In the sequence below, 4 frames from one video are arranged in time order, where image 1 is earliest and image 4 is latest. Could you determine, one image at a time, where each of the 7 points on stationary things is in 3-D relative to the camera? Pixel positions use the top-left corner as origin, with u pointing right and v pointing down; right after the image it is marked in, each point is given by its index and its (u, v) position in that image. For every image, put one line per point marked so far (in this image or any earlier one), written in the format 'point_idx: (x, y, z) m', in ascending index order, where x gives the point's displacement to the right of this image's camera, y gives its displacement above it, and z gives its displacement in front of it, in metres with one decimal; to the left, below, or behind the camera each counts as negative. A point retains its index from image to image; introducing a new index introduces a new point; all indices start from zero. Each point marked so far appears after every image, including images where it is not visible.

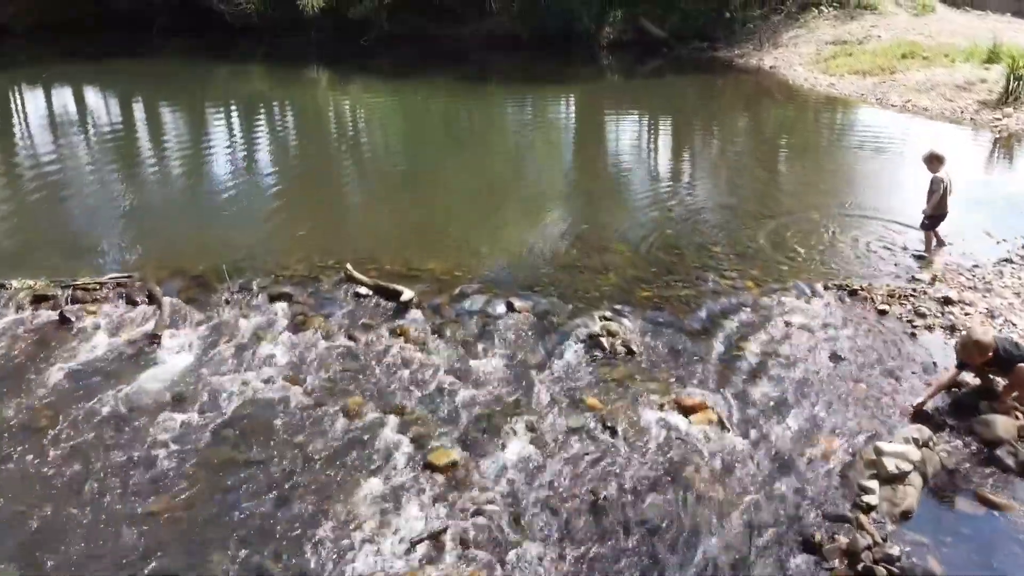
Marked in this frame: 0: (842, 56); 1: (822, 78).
0: (+5.6, +3.9, +14.7) m
1: (+4.8, +3.3, +13.6) m
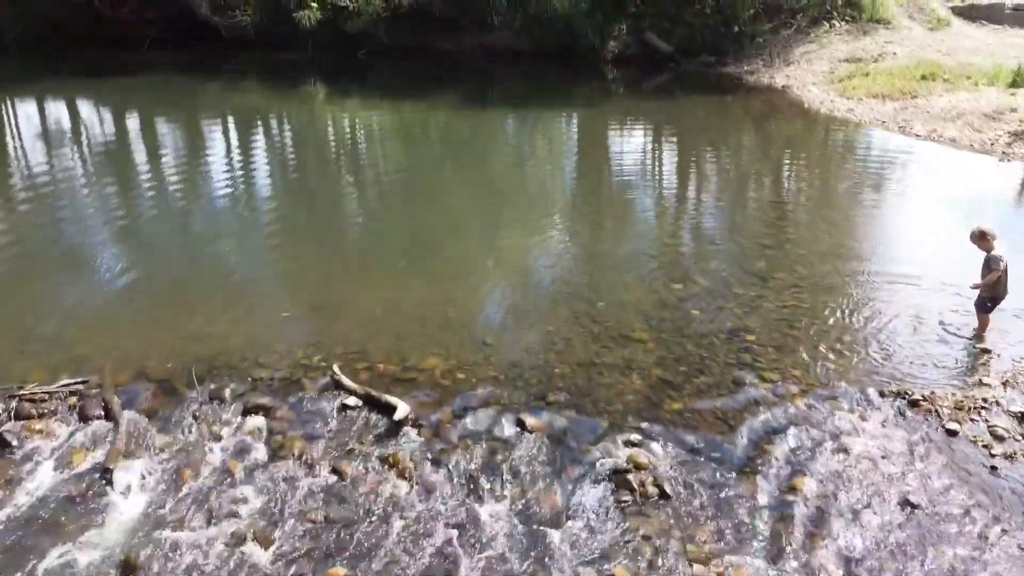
0: (+5.6, +3.4, +14.2) m
1: (+4.9, +2.8, +13.0) m
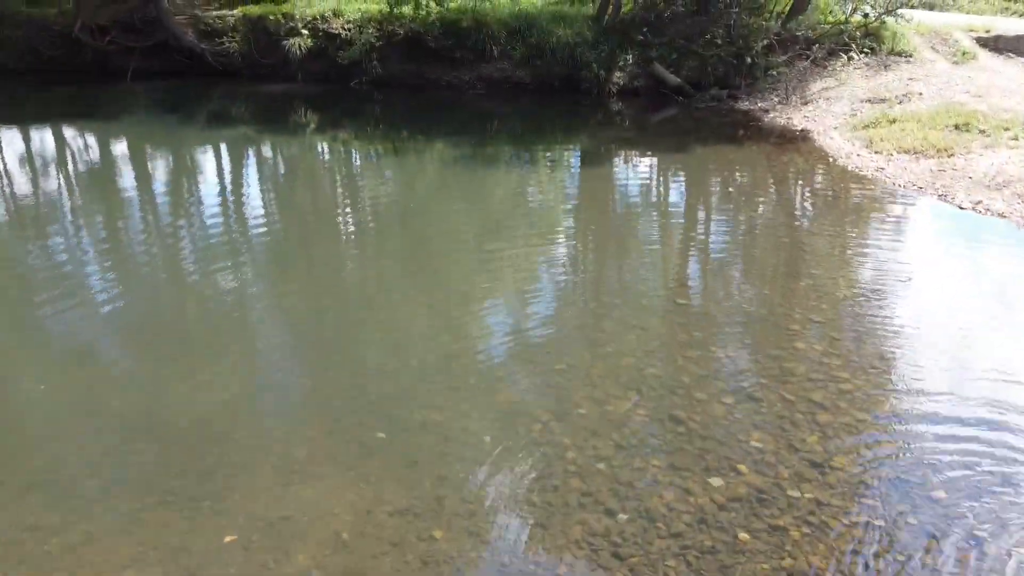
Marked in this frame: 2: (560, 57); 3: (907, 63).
0: (+5.6, +2.5, +13.2) m
1: (+4.9, +1.9, +12.0) m
2: (+1.0, +5.0, +18.9) m
3: (+7.6, +4.3, +16.7) m
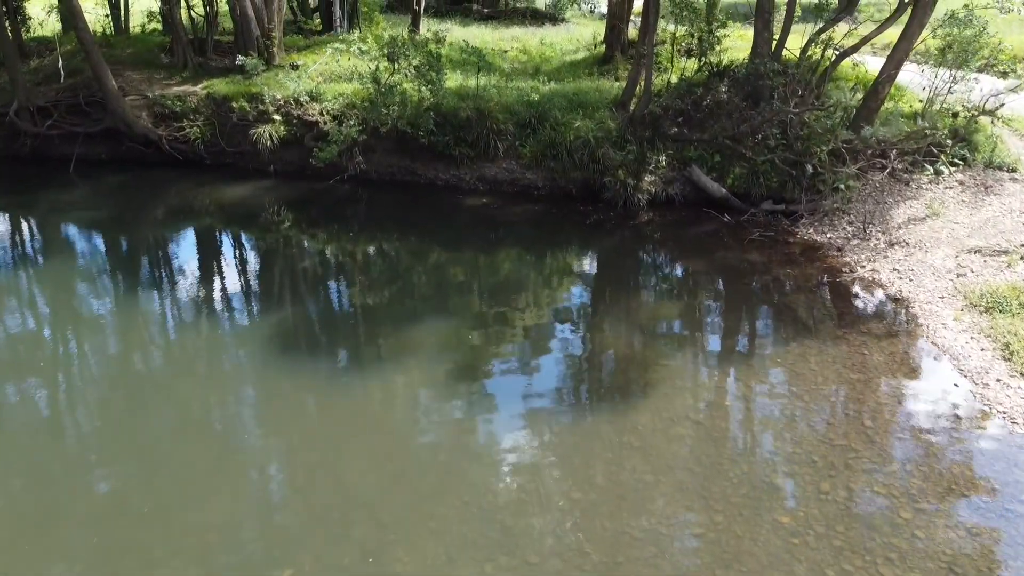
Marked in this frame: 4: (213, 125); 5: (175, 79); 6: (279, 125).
0: (+5.7, -0.2, +9.9) m
1: (+4.9, -0.8, +8.8) m
2: (+1.2, +2.3, +15.7) m
3: (+7.7, +1.6, +13.4) m
4: (-6.1, +3.3, +17.9) m
5: (-7.5, +4.6, +19.3) m
6: (-4.6, +3.2, +17.3) m
